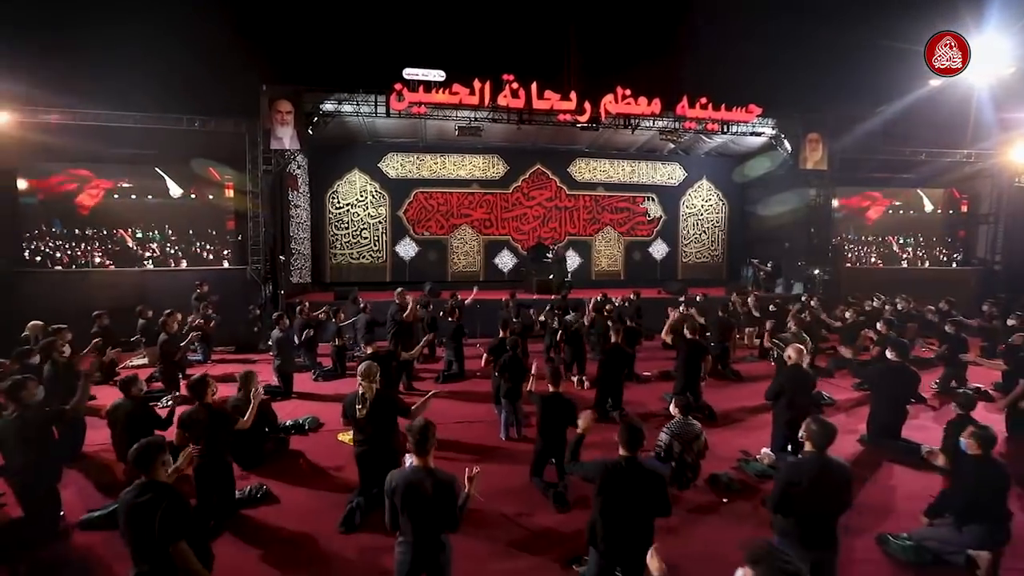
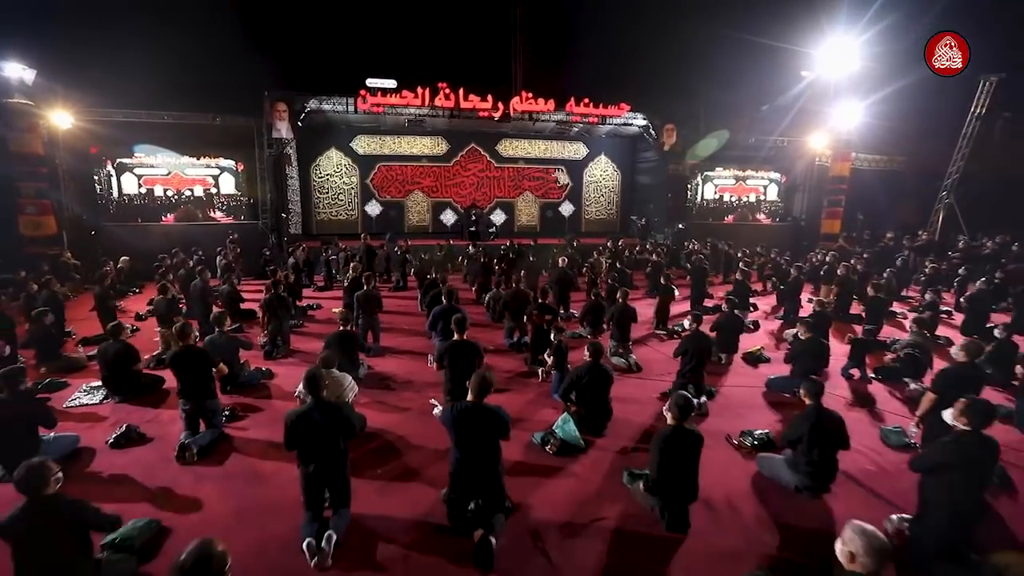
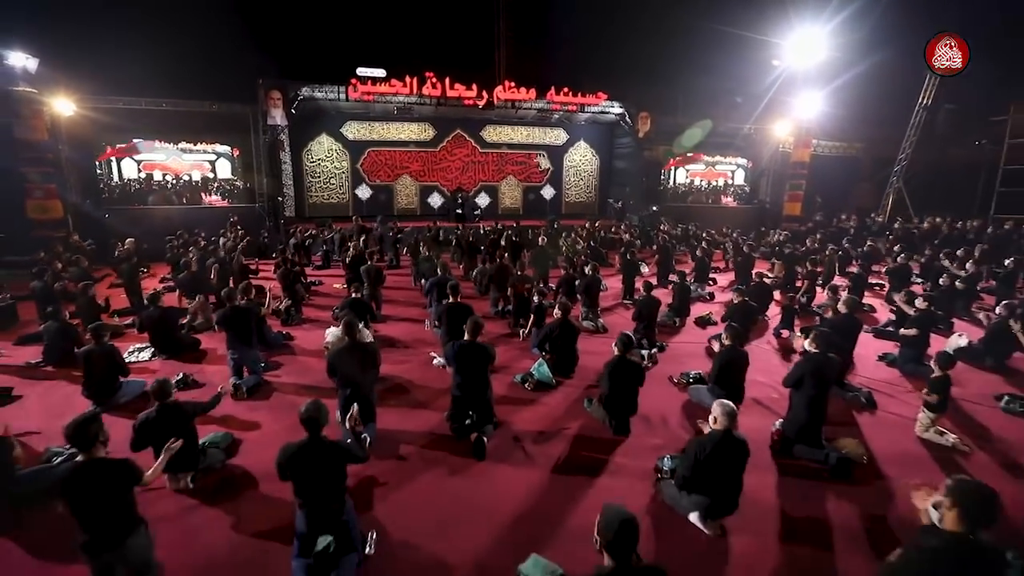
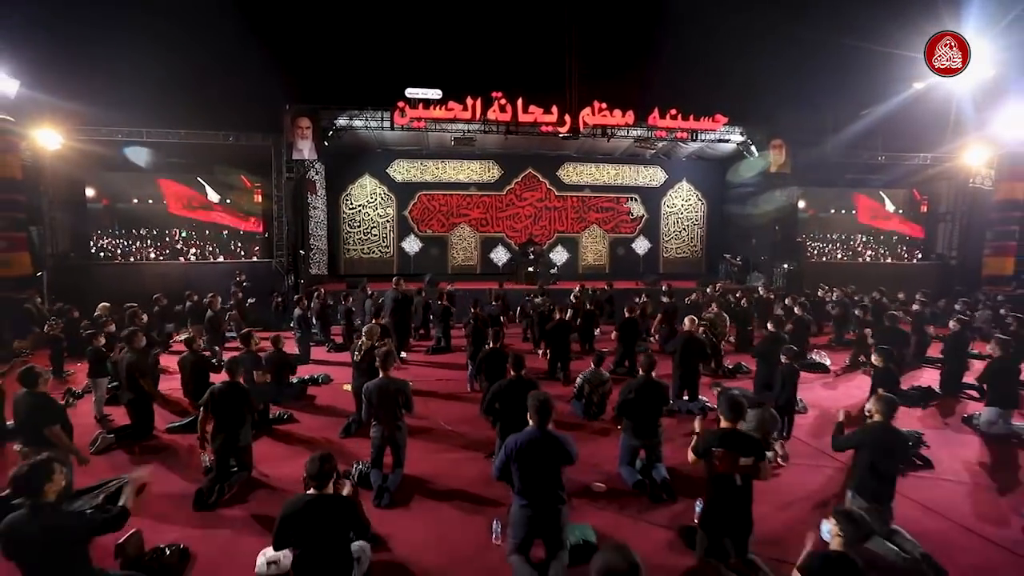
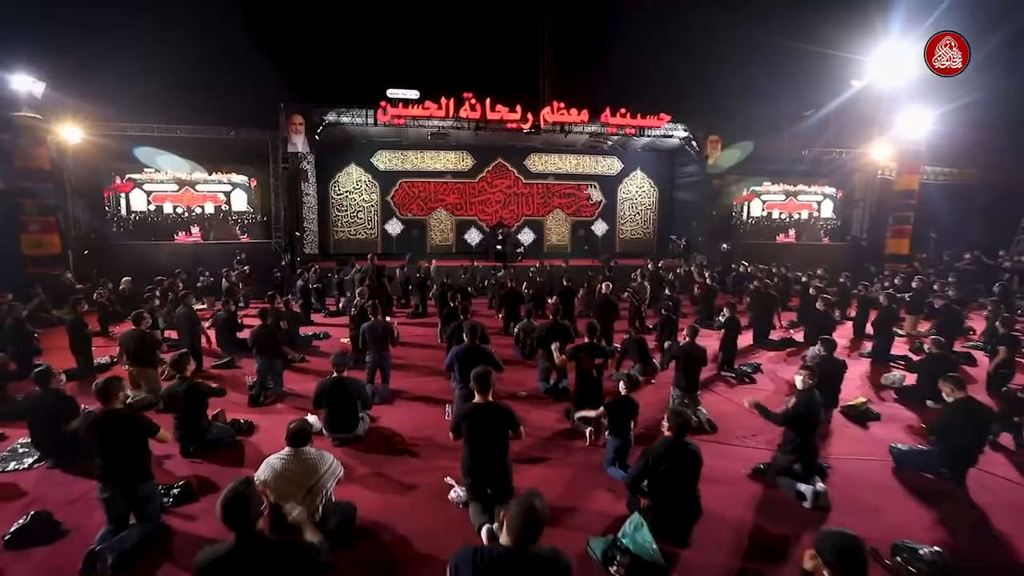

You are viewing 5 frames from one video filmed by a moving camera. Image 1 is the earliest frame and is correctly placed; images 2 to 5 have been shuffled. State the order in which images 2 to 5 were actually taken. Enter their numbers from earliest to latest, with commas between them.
4, 5, 2, 3
